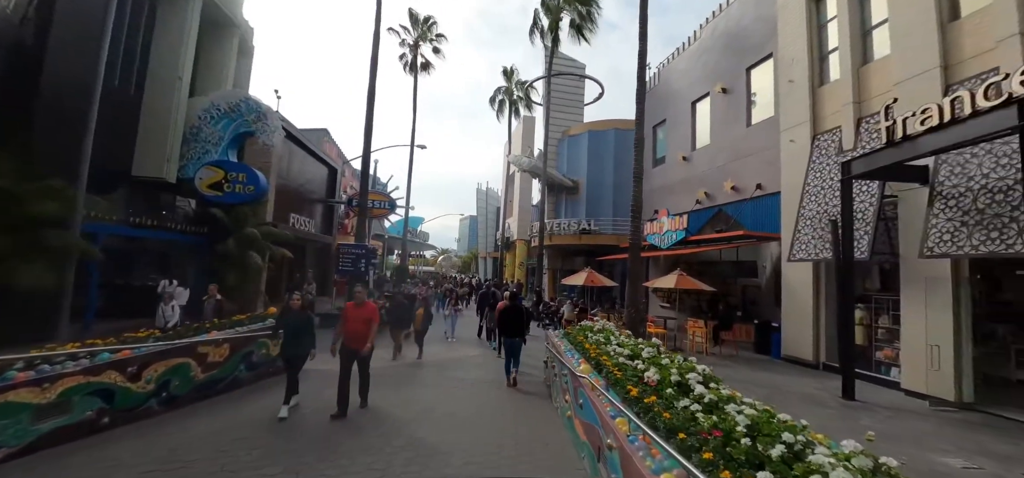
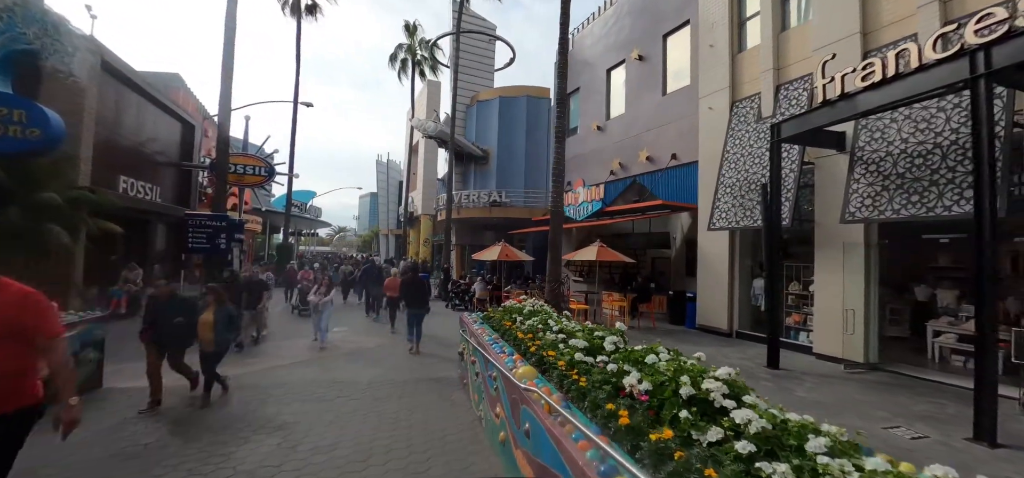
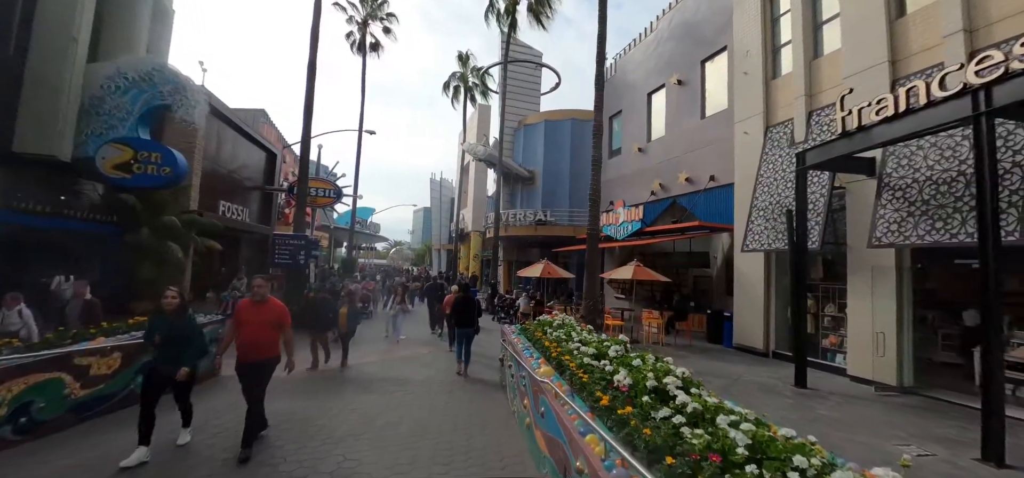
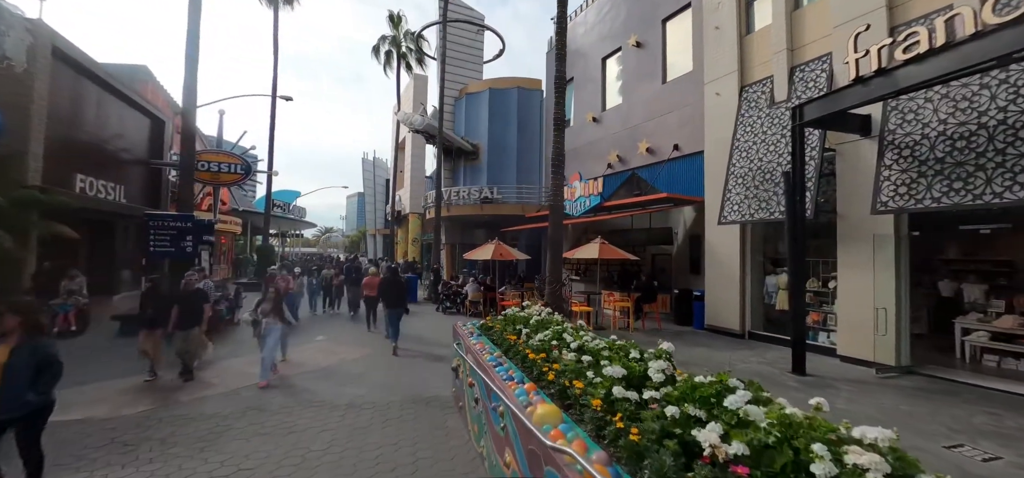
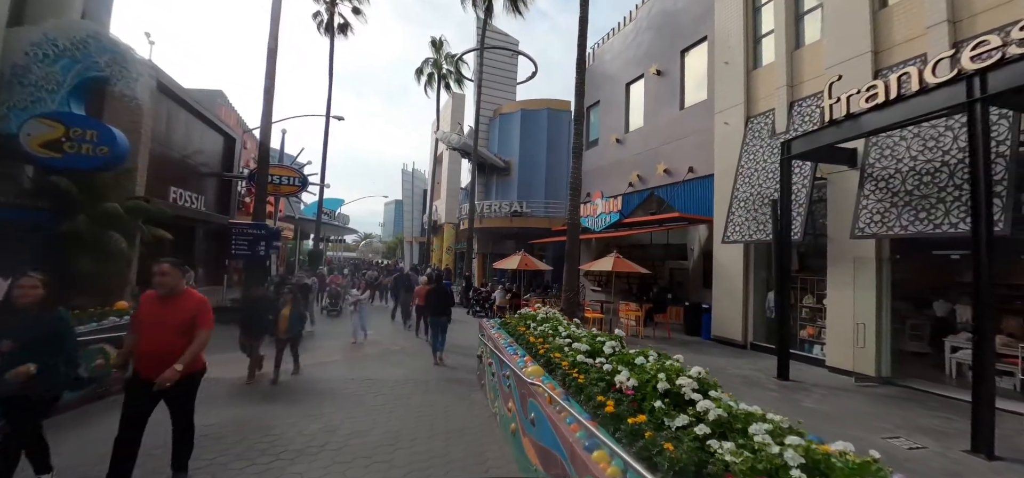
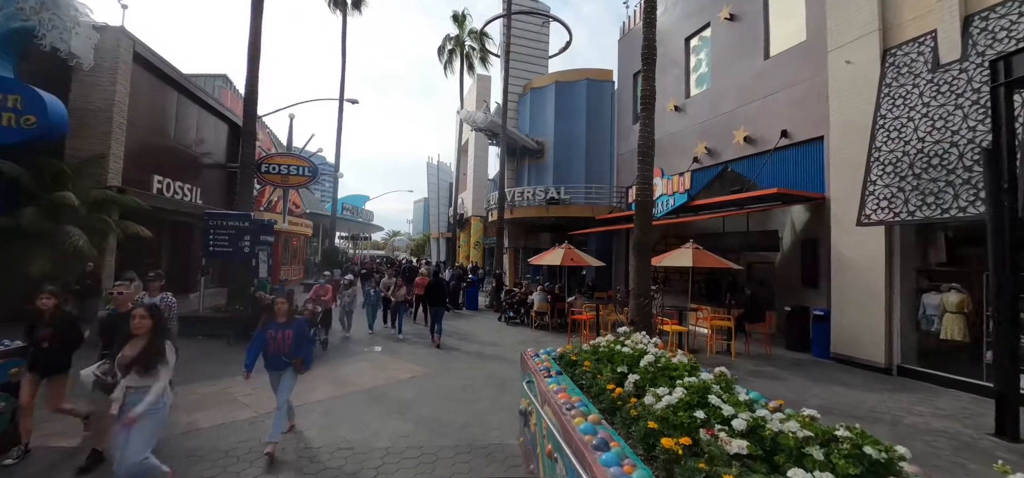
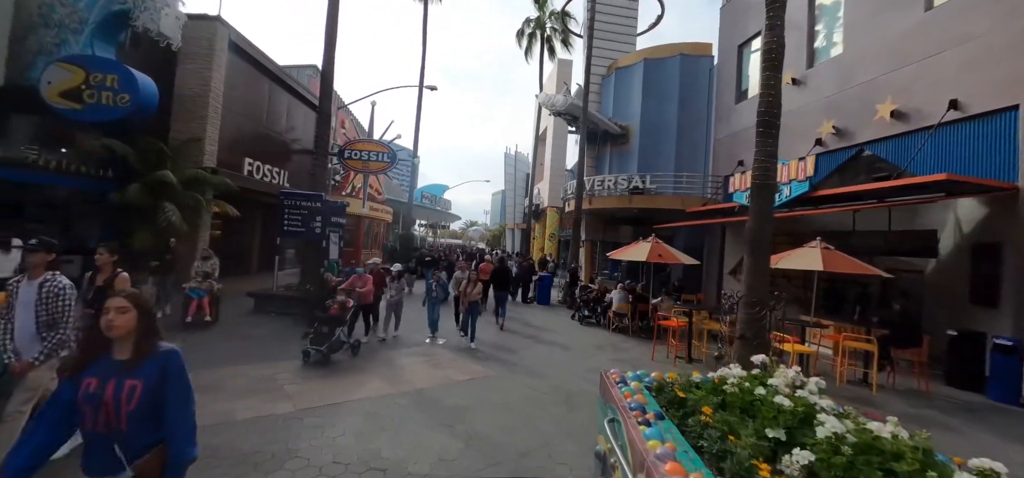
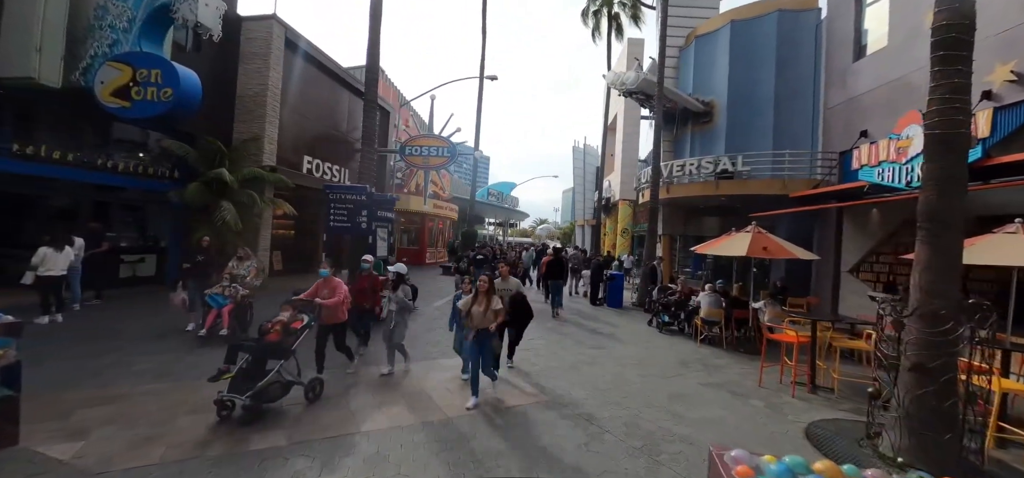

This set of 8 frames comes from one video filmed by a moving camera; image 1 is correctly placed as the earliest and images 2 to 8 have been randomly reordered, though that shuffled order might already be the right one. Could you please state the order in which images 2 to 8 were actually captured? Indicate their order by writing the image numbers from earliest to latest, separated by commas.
3, 5, 2, 4, 6, 7, 8
